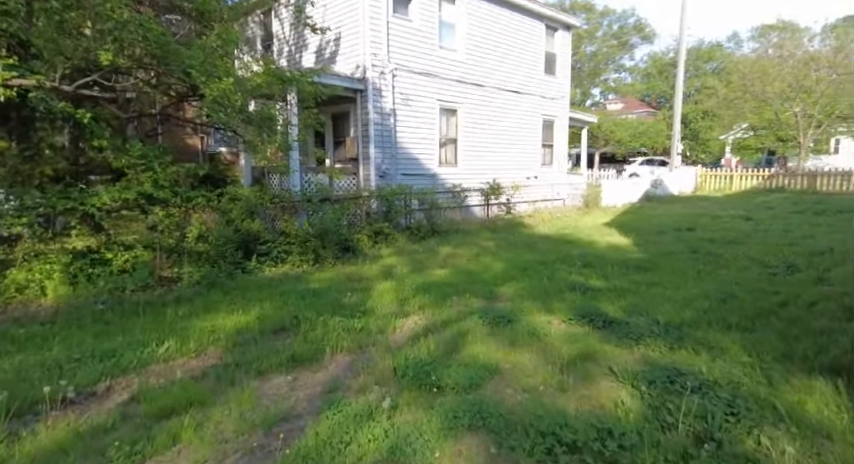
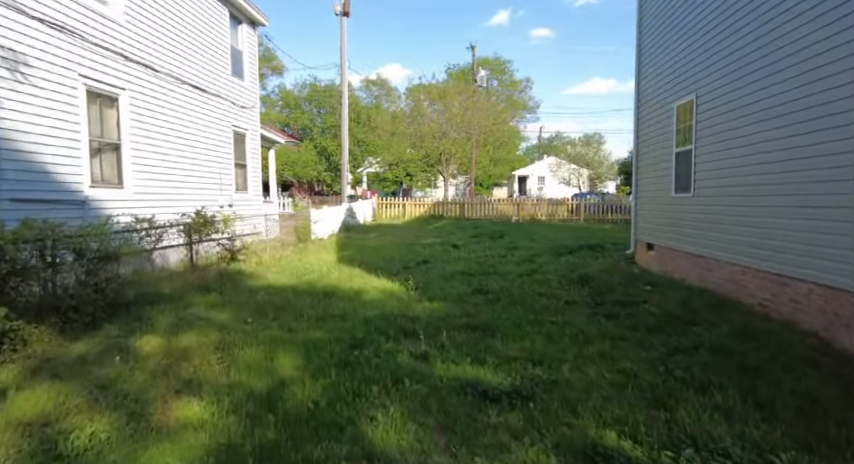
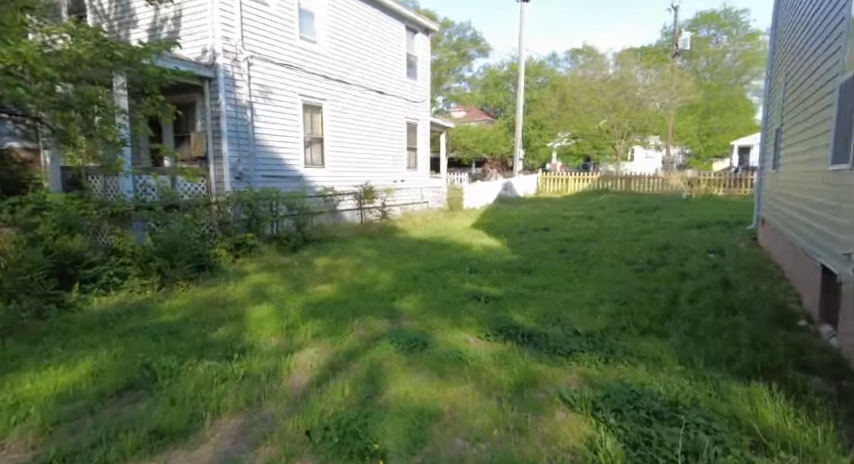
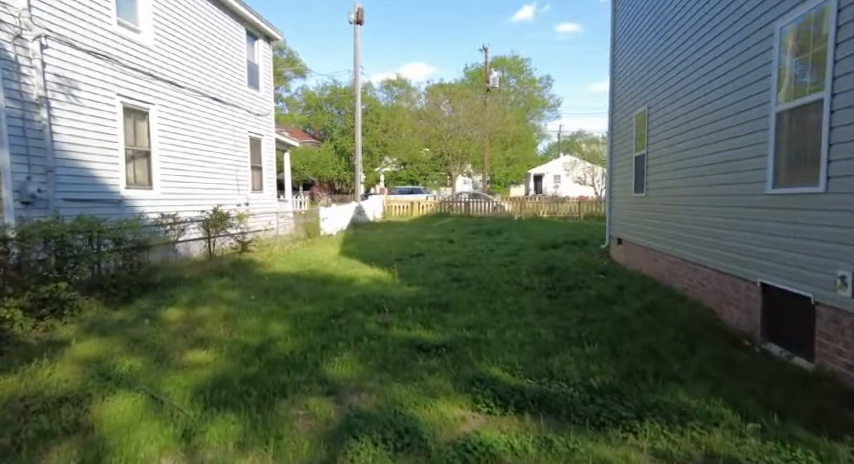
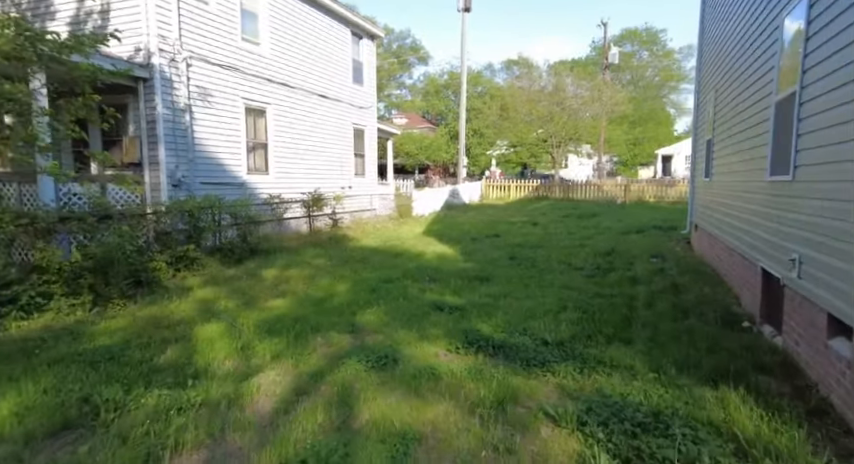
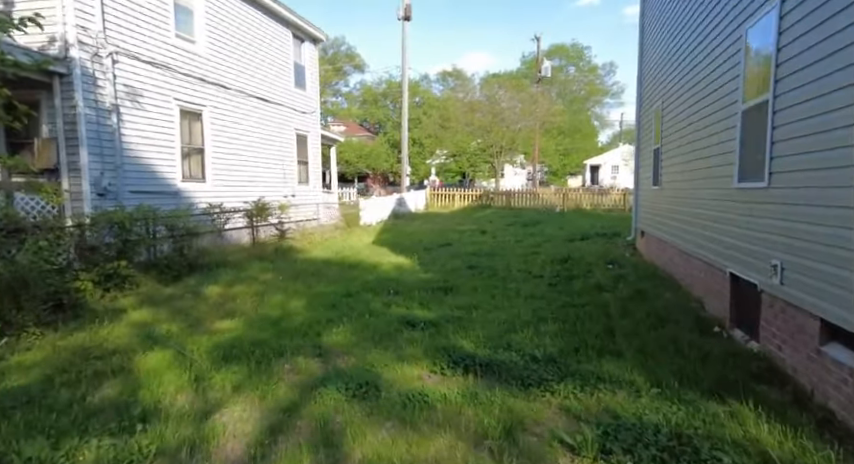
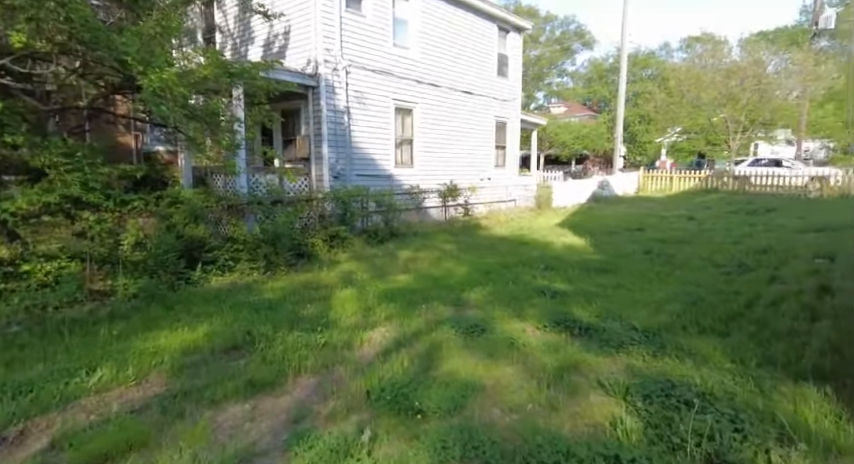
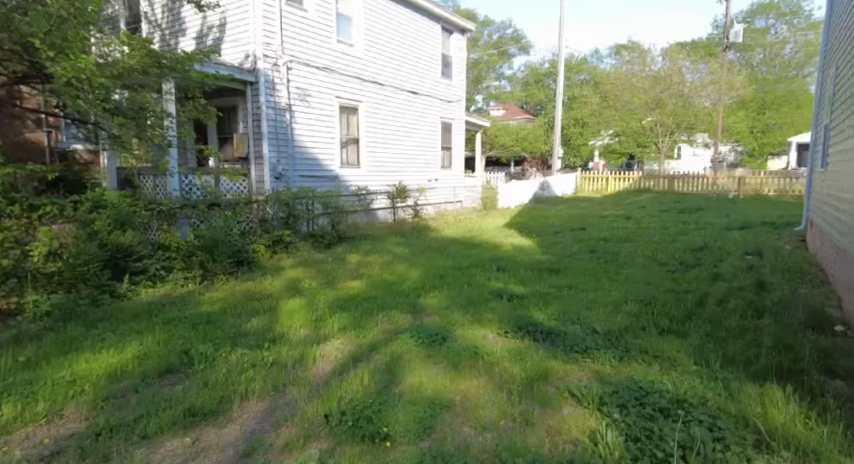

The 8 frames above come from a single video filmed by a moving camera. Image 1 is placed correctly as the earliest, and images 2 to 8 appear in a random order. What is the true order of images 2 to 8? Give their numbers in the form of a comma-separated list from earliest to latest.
7, 8, 3, 5, 6, 4, 2
